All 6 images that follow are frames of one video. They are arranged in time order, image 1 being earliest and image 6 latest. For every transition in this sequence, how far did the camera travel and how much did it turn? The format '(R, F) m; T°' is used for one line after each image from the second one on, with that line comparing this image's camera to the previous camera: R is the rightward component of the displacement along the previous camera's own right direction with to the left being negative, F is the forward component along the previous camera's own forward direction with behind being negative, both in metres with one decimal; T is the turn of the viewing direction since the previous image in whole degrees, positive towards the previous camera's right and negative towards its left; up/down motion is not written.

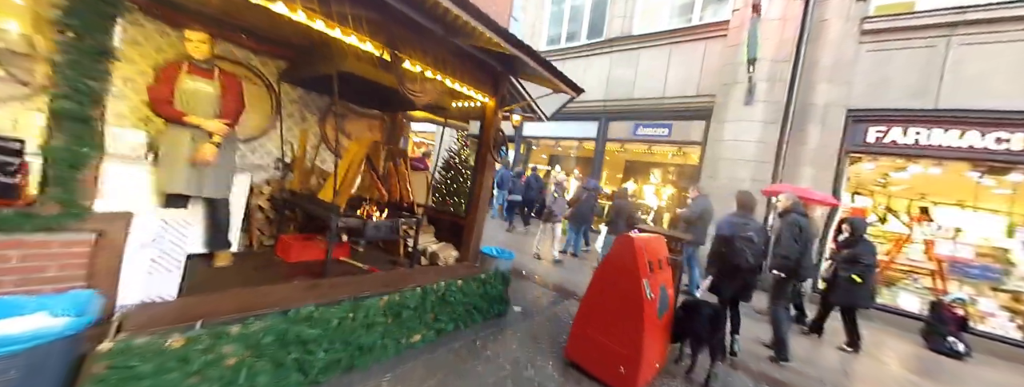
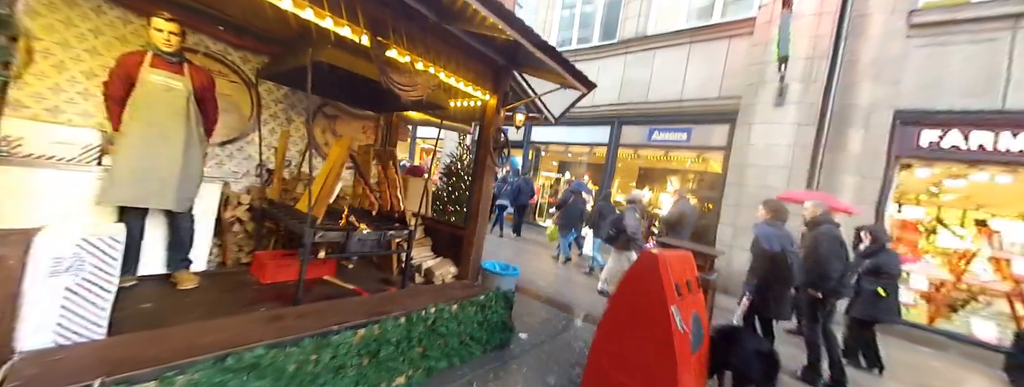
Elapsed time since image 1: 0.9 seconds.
(0.0, +0.4) m; -2°
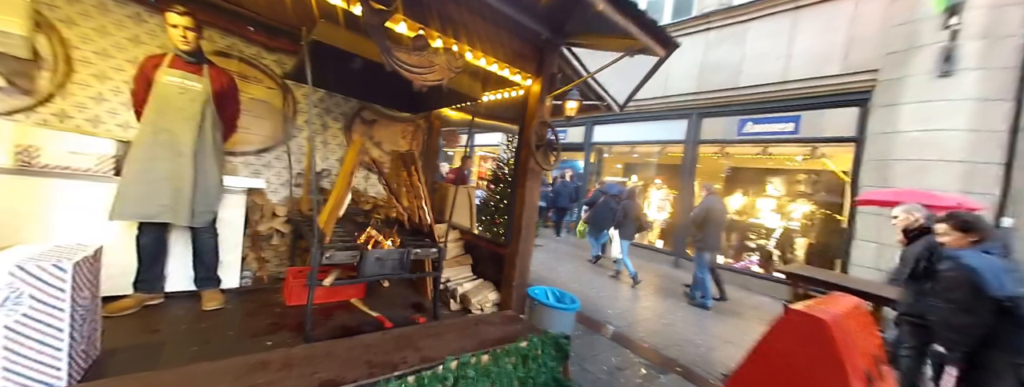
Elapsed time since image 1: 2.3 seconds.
(0.0, +0.6) m; -11°
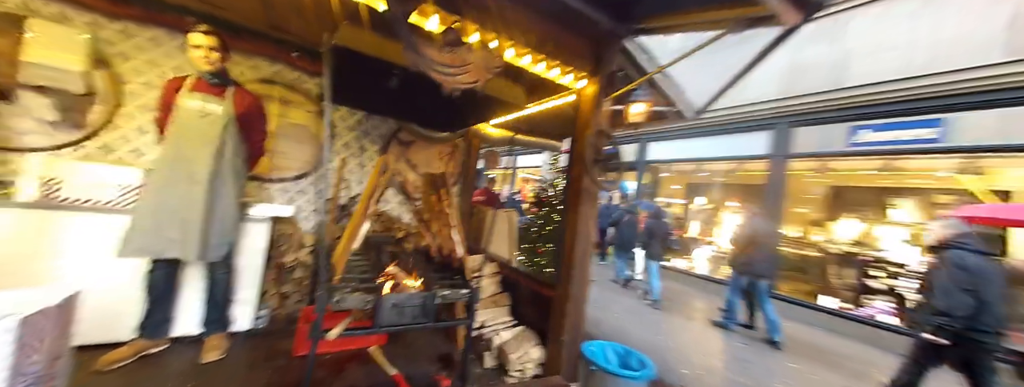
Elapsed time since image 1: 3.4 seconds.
(0.0, +0.5) m; -9°
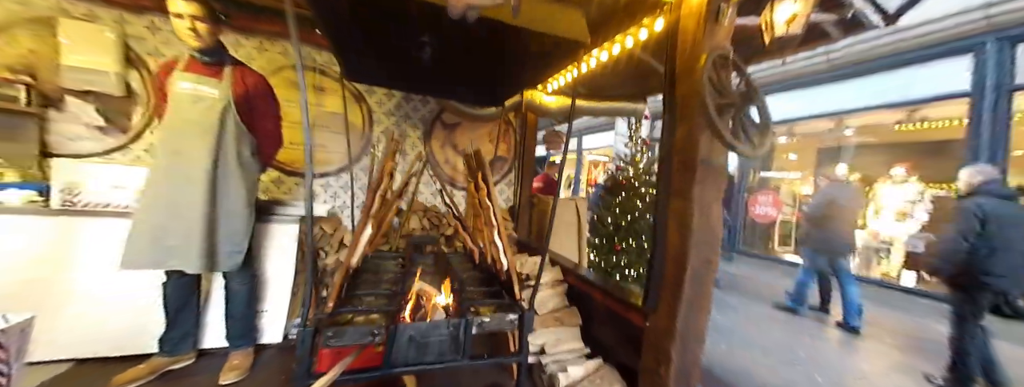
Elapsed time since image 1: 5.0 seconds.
(0.0, +0.6) m; -13°
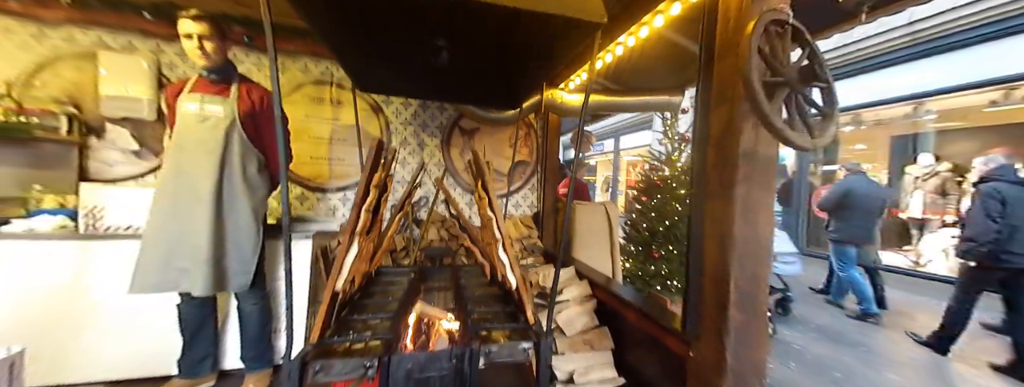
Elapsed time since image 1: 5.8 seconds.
(+0.1, +0.2) m; -6°
